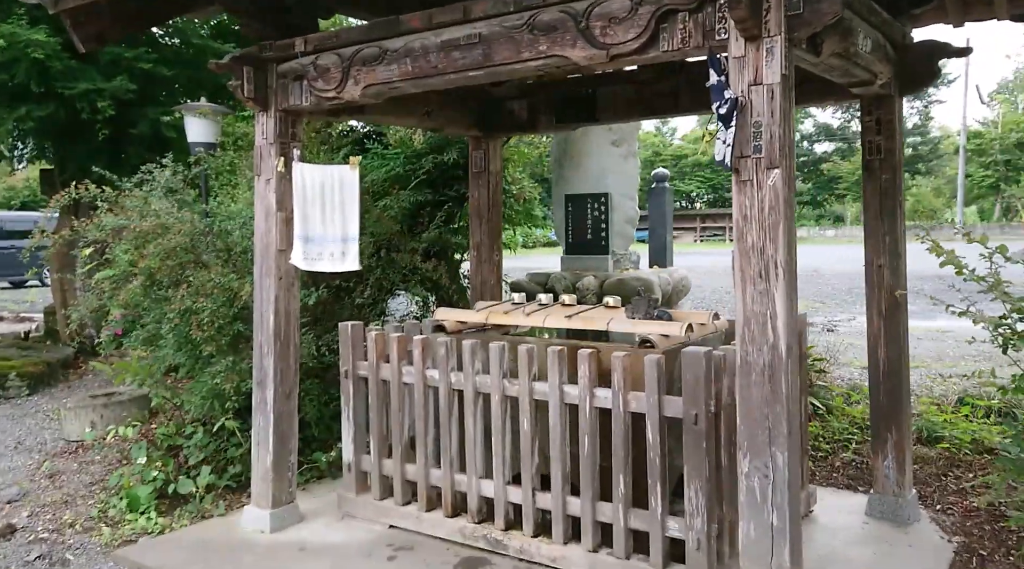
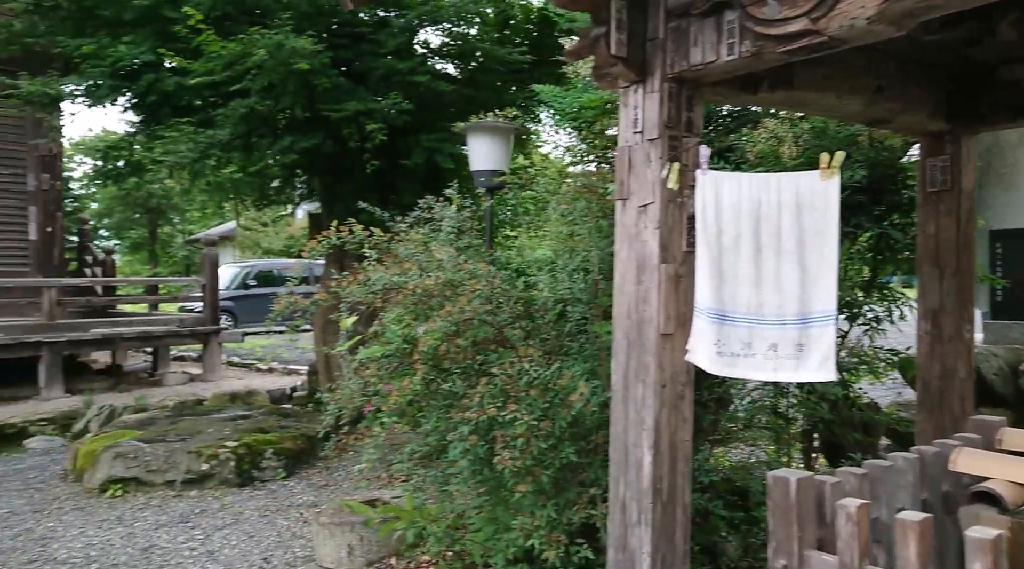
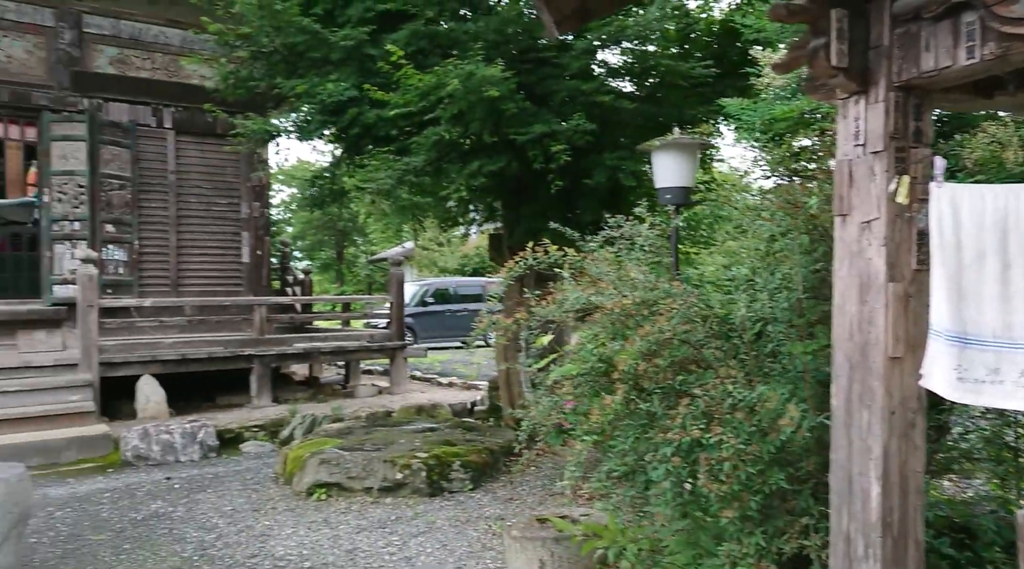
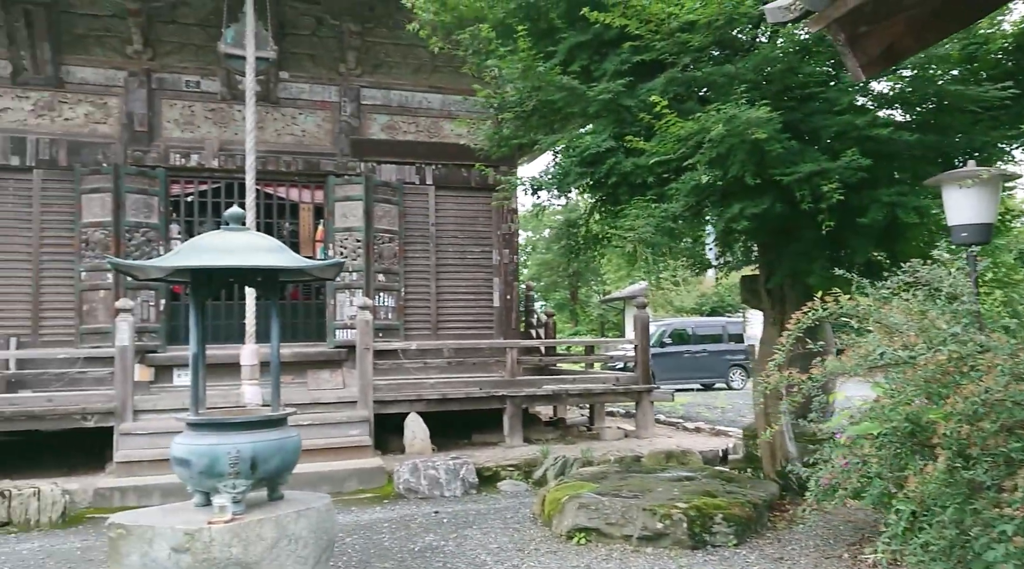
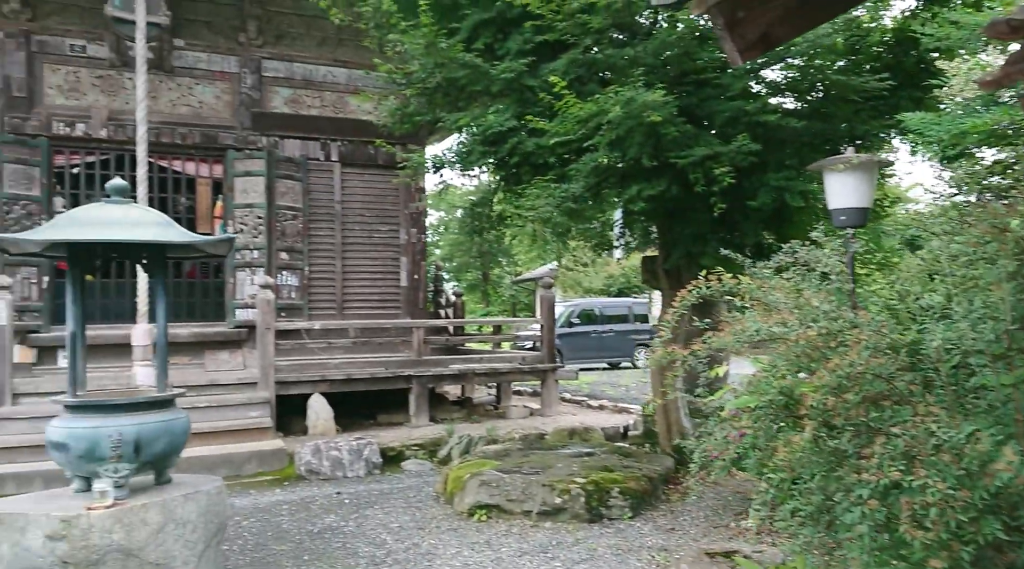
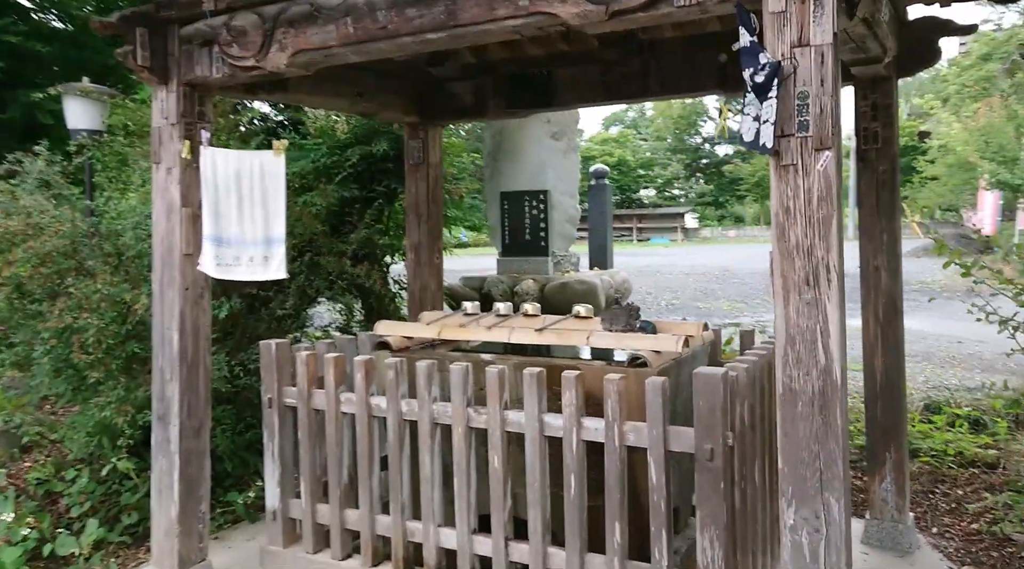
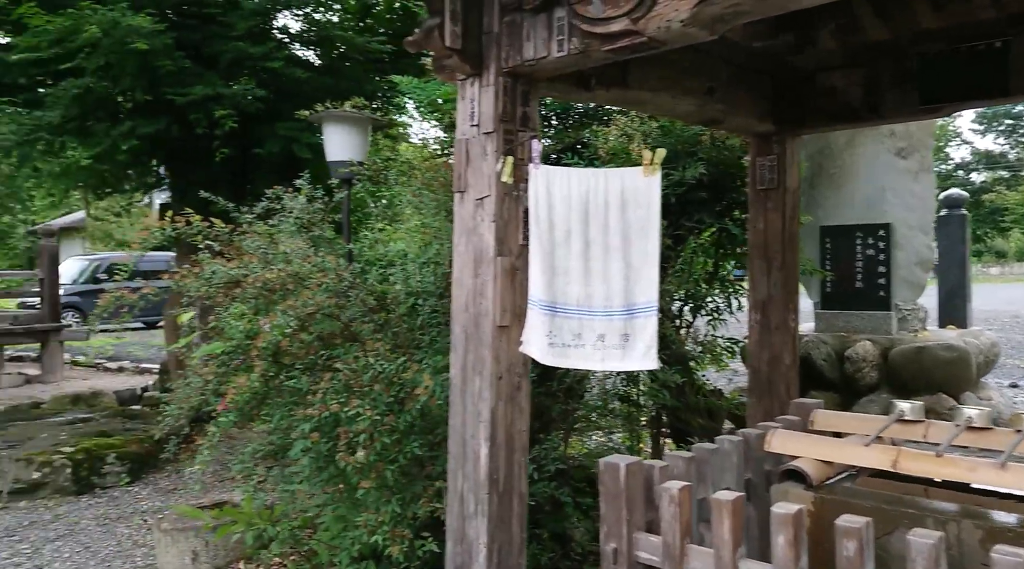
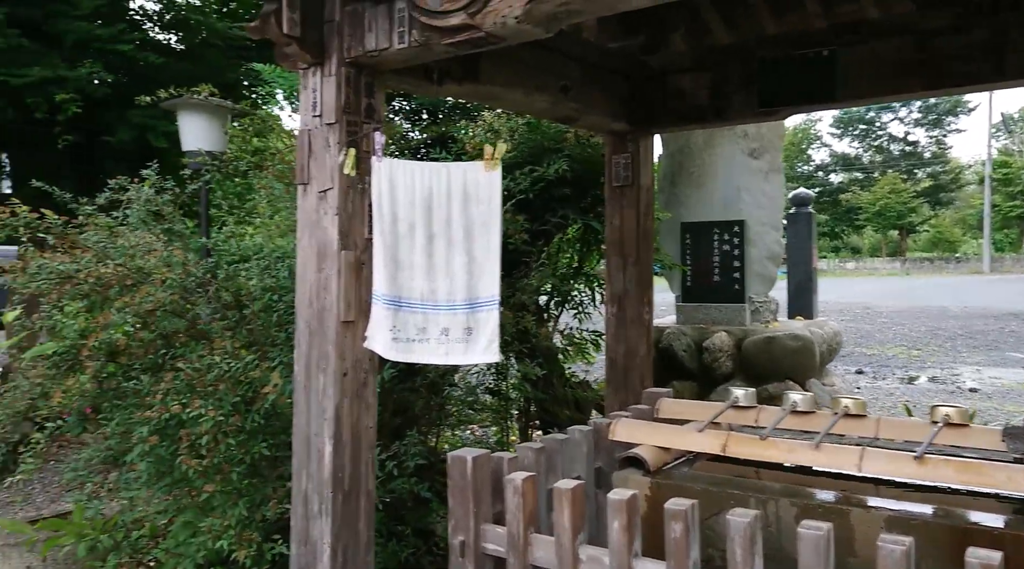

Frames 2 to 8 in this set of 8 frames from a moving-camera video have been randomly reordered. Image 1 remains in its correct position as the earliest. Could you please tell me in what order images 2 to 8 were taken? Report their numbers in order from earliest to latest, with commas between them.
6, 8, 7, 2, 3, 5, 4
